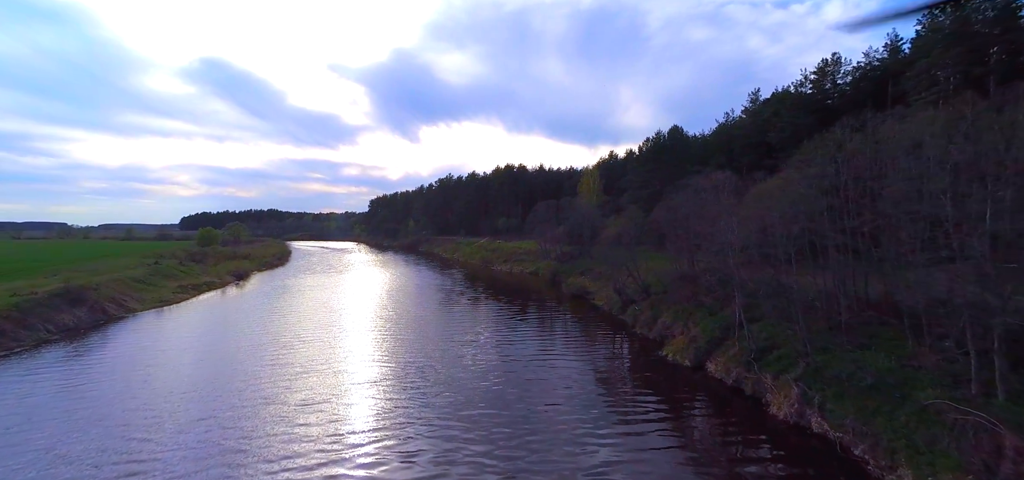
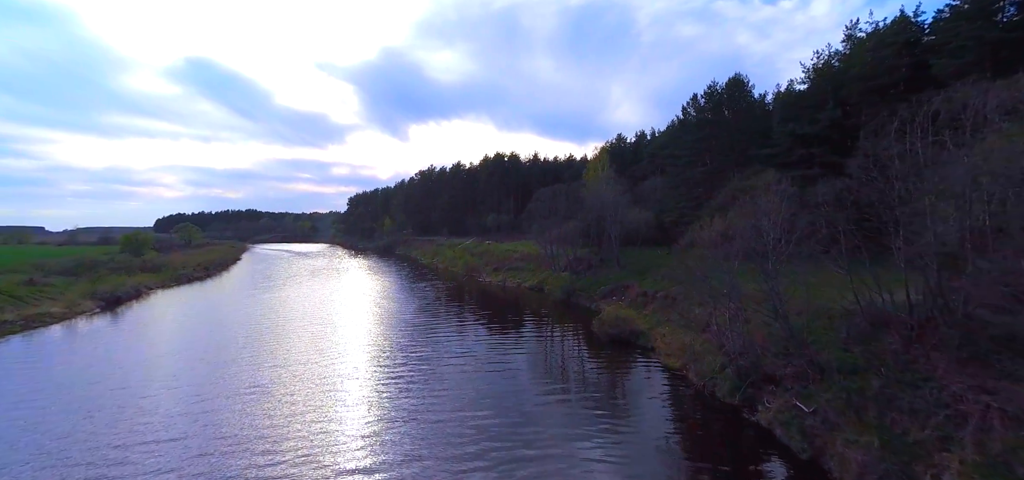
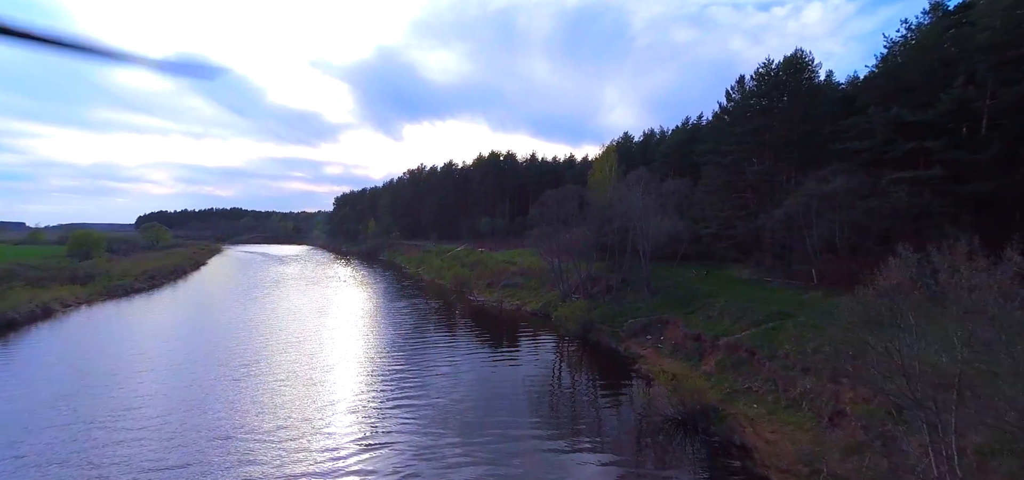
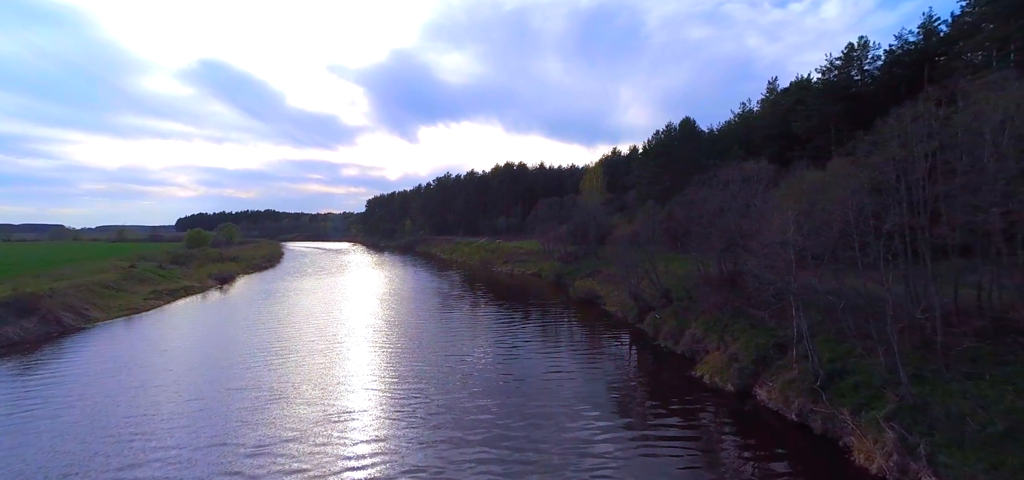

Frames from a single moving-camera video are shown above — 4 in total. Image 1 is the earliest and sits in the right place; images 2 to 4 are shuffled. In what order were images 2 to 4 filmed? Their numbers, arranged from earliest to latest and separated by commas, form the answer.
4, 2, 3
